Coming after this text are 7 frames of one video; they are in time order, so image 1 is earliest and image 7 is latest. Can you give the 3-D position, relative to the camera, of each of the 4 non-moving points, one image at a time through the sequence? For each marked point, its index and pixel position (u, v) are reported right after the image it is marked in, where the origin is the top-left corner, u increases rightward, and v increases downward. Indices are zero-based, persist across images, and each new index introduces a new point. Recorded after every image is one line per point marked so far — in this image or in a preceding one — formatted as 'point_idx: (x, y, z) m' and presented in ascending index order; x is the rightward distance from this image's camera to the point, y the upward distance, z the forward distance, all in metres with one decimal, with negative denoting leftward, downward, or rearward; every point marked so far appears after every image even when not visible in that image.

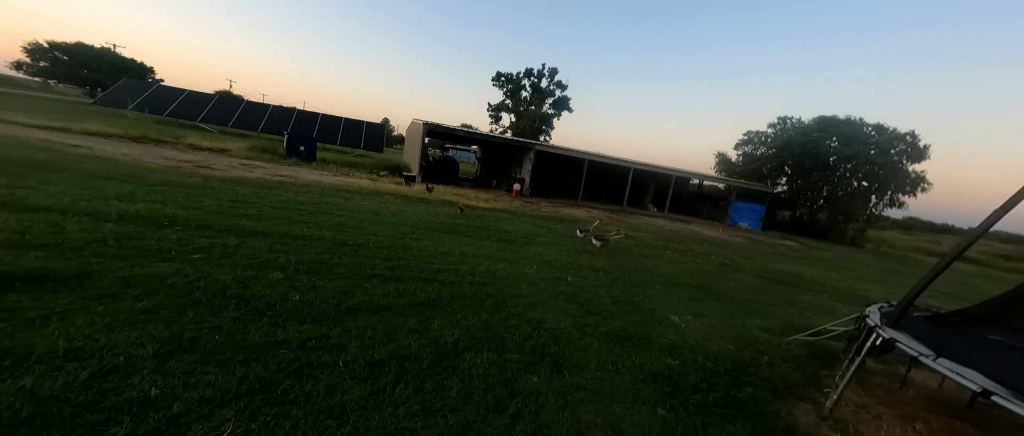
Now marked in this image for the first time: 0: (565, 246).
0: (+1.1, -0.6, +7.4) m
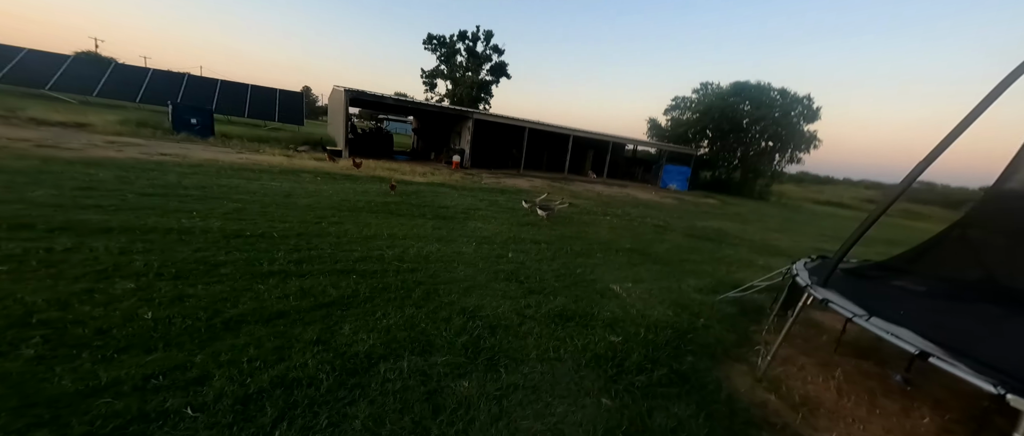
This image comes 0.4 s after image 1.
0: (-0.1, 0.0, +7.1) m
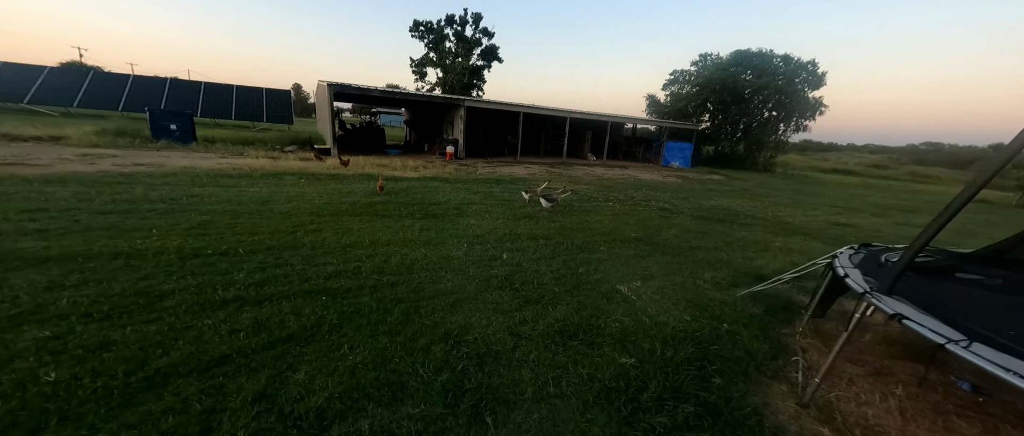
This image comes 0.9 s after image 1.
0: (-0.2, +0.1, +6.6) m
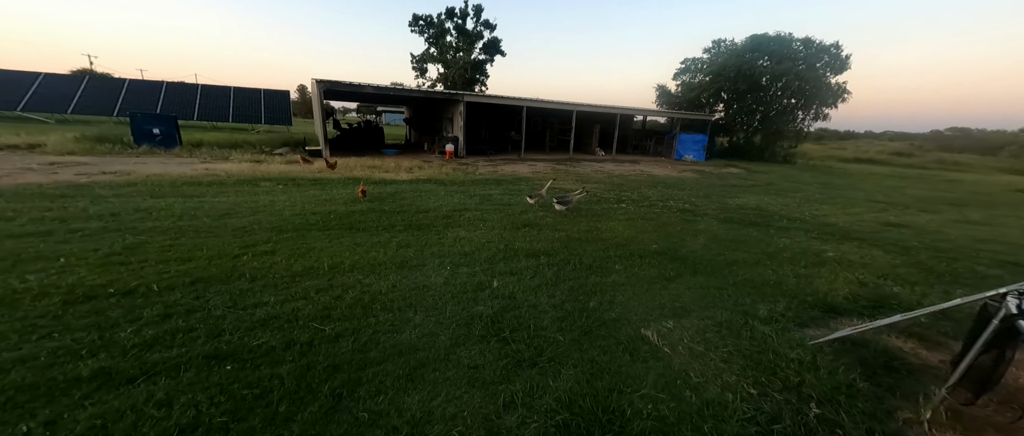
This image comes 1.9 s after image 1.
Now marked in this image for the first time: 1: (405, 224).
0: (-0.2, 0.0, +5.8) m
1: (-1.7, -0.1, +5.3) m
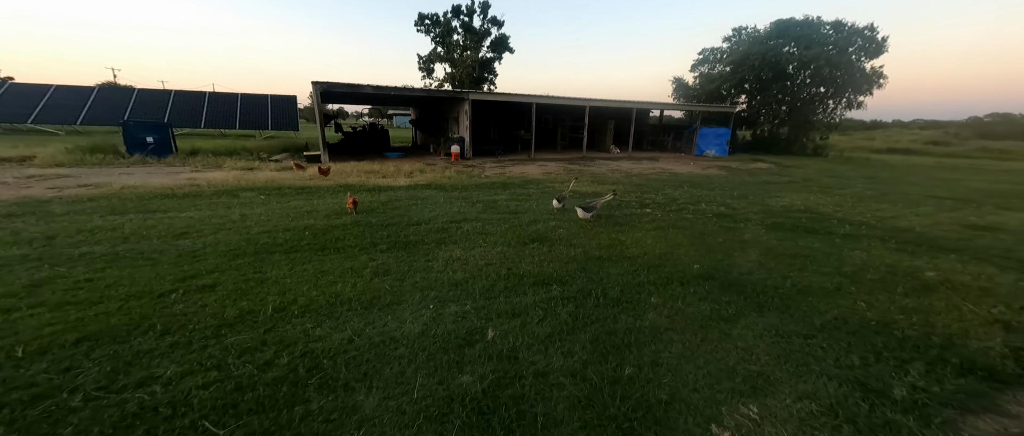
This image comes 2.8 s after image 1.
0: (-0.1, -0.2, +4.9) m
1: (-1.6, -0.3, +4.4) m
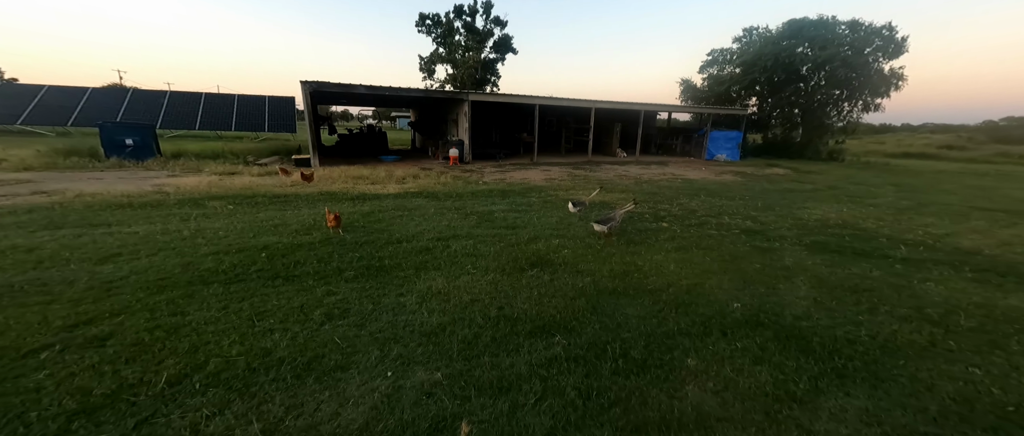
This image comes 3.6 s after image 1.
0: (-0.2, -0.5, +4.1) m
1: (-1.6, -0.5, +3.7) m
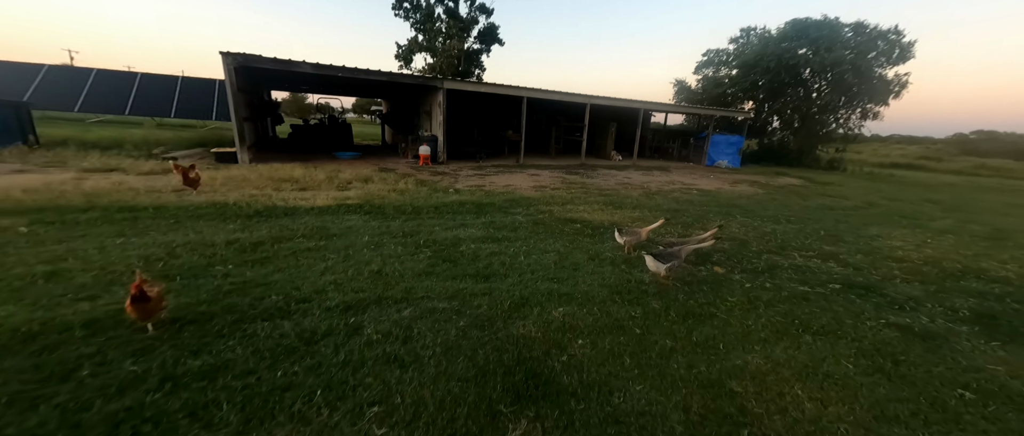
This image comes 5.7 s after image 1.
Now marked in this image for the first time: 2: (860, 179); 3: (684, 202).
0: (-0.4, -0.9, +2.0) m
1: (-1.8, -0.9, +1.5) m
2: (+16.5, +1.8, +16.0) m
3: (+3.7, +0.3, +7.3) m
